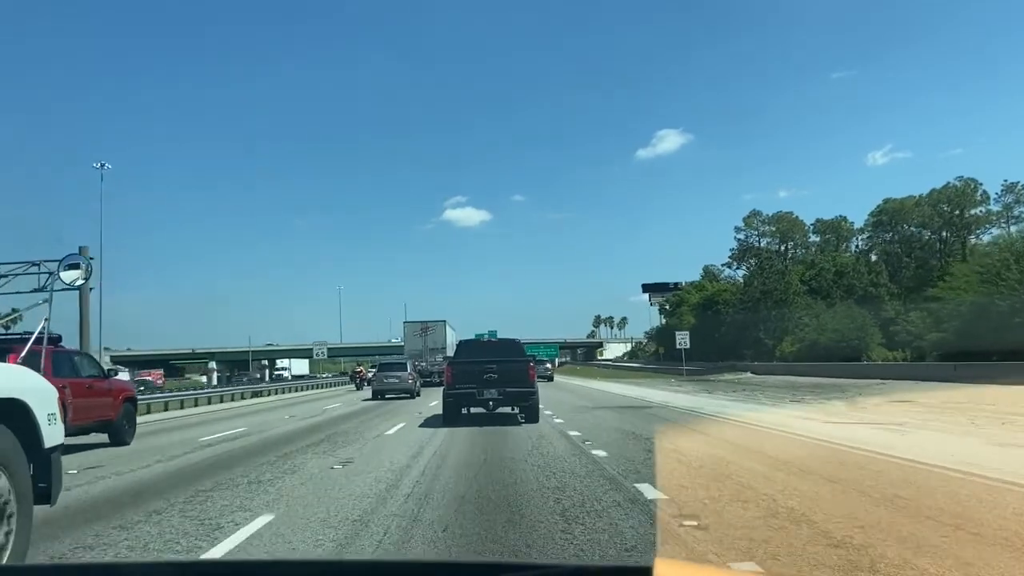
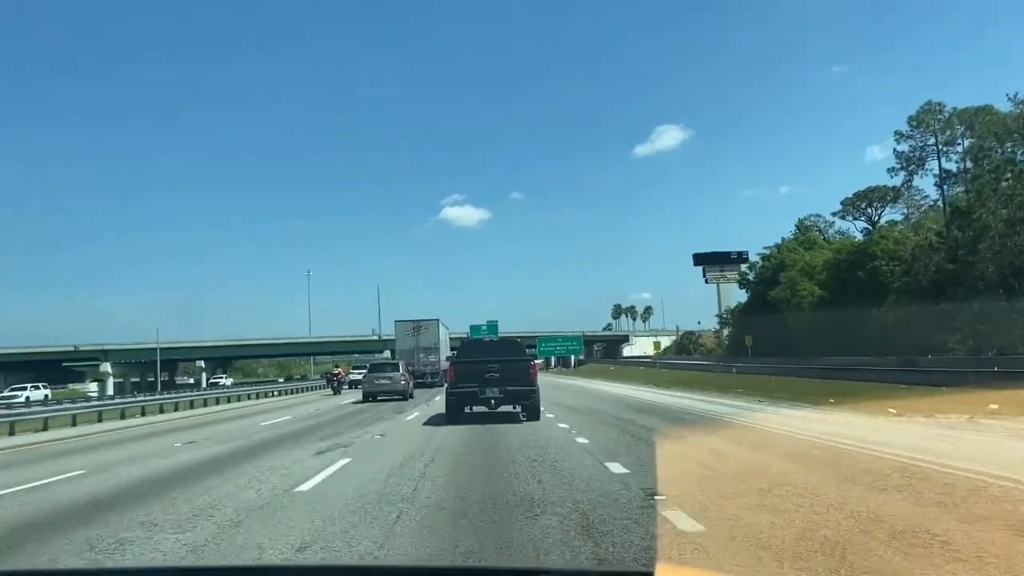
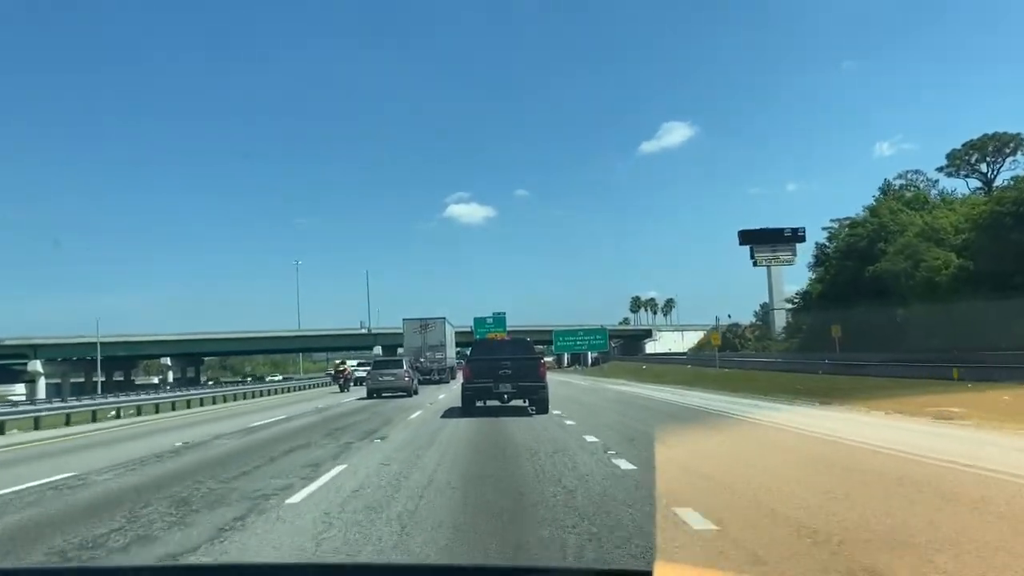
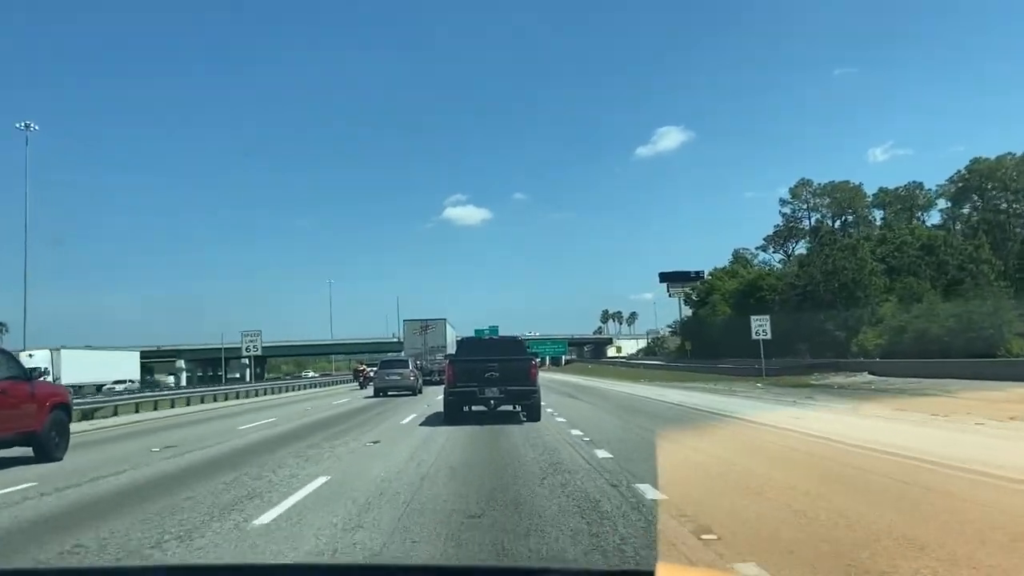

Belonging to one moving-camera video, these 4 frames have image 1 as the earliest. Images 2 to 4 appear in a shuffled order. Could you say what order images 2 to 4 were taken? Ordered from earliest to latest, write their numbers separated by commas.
4, 2, 3
